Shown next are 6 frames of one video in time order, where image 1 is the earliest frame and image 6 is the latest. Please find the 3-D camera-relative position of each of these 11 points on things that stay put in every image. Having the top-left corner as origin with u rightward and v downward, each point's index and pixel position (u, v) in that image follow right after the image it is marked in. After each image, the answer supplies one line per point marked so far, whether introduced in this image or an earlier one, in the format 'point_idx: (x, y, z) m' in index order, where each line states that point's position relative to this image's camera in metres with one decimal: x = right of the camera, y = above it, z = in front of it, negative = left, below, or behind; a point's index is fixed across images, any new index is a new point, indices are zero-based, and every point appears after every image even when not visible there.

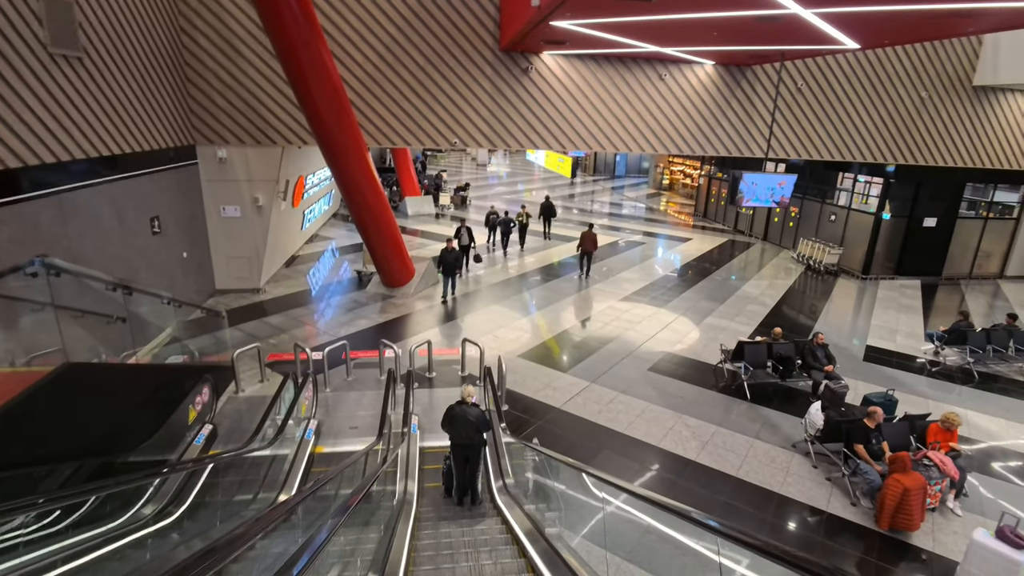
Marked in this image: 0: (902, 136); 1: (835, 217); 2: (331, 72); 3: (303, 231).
0: (+9.3, +3.6, +12.9) m
1: (+9.7, +2.1, +16.2) m
2: (-3.2, +3.8, +9.7) m
3: (-6.1, +1.7, +15.8) m
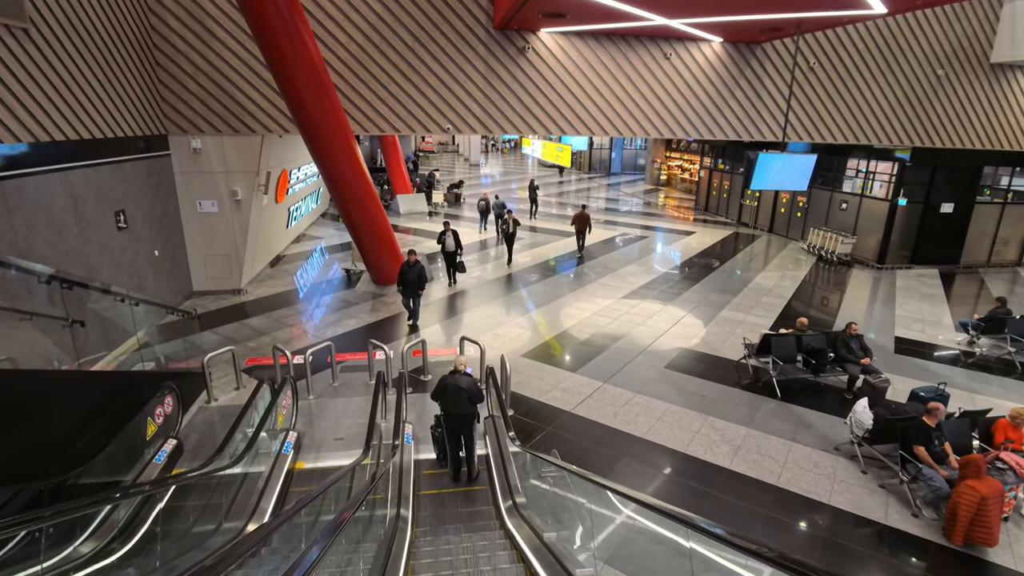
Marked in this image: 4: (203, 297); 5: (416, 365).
0: (+9.2, +3.9, +12.3) m
1: (+9.6, +2.4, +15.5) m
2: (-3.2, +3.8, +8.9) m
3: (-6.2, +1.6, +14.9) m
4: (-6.4, -0.2, +11.2) m
5: (-1.5, -1.2, +8.4) m
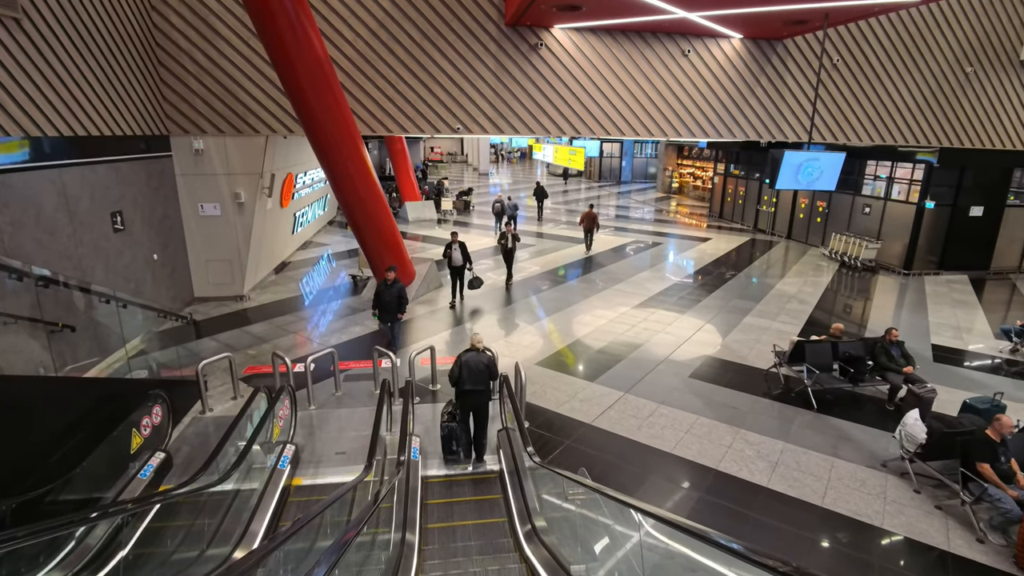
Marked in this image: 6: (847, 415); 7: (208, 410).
0: (+9.5, +3.8, +11.8) m
1: (+9.9, +2.2, +15.0) m
2: (-3.0, +3.7, +8.6) m
3: (-5.9, +1.4, +14.6) m
4: (-6.1, -0.3, +10.9) m
5: (-1.3, -1.3, +7.9) m
6: (+4.1, -1.6, +6.7) m
7: (-3.8, -1.5, +6.8) m
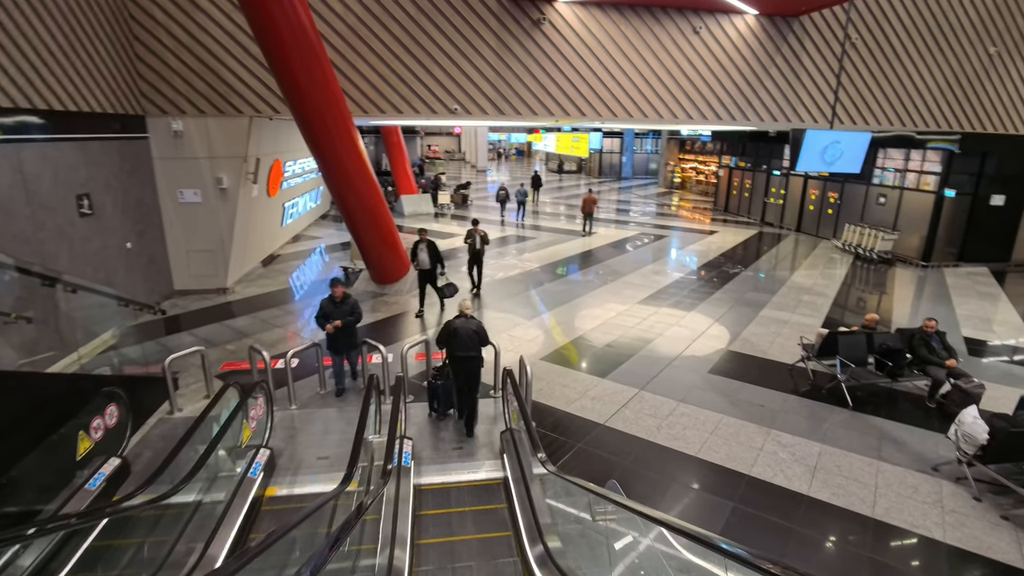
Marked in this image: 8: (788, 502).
0: (+9.5, +3.9, +11.2) m
1: (+9.9, +2.3, +14.4) m
2: (-3.0, +3.9, +7.9) m
3: (-5.9, +1.6, +13.9) m
4: (-6.1, -0.2, +10.2) m
5: (-1.3, -1.1, +7.3) m
6: (+4.2, -1.4, +6.0) m
7: (-3.8, -1.4, +6.2) m
8: (+2.3, -1.8, +4.6) m
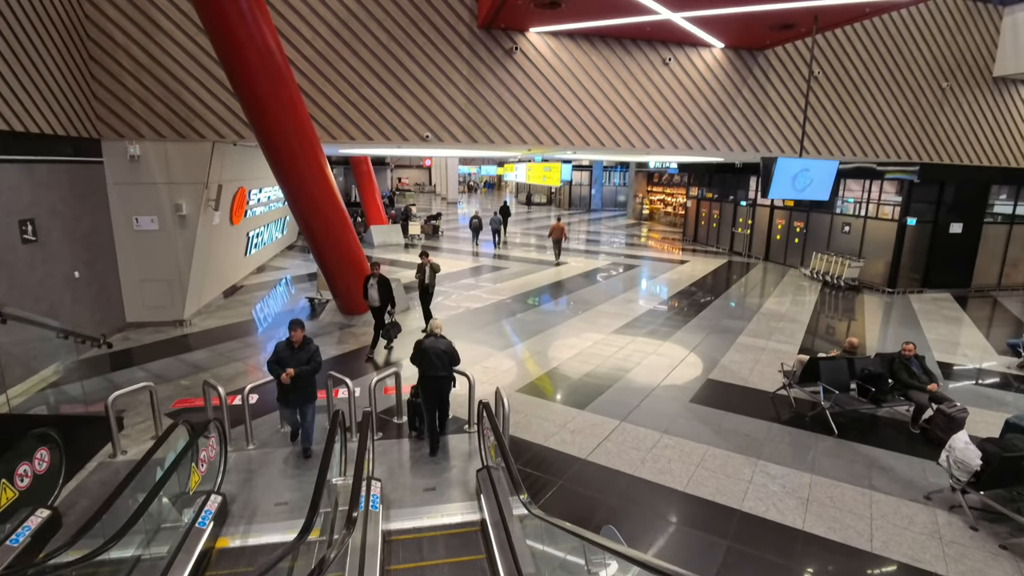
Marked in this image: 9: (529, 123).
0: (+8.9, +3.4, +11.6) m
1: (+9.2, +1.6, +14.8) m
2: (-3.4, +3.5, +7.7) m
3: (-6.5, +0.8, +13.4) m
4: (-6.6, -0.7, +9.6) m
5: (-1.6, -1.5, +6.9) m
6: (+3.9, -1.7, +5.9) m
7: (-4.0, -1.7, +5.6) m
8: (+2.1, -2.0, +4.3) m
9: (+0.3, +3.0, +10.0) m
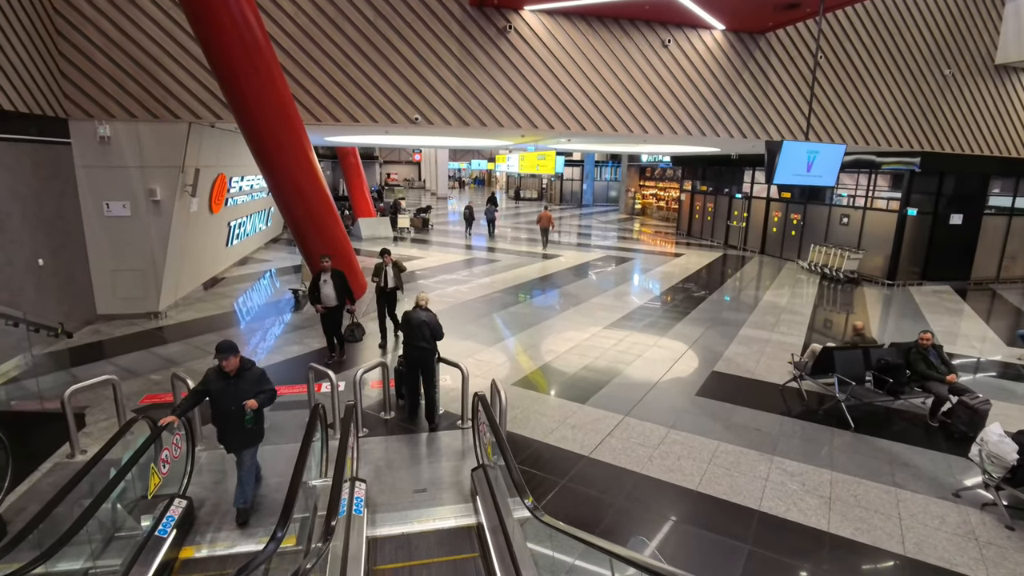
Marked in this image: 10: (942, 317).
0: (+8.7, +3.6, +11.3) m
1: (+9.0, +1.8, +14.5) m
2: (-3.5, +3.6, +7.2) m
3: (-6.7, +0.9, +12.9) m
4: (-6.7, -0.6, +9.1) m
5: (-1.6, -1.3, +6.5) m
6: (+3.9, -1.5, +5.6) m
7: (-4.1, -1.6, +5.2) m
8: (+2.1, -1.8, +3.9) m
9: (+0.2, +3.2, +9.5) m
10: (+8.7, -0.6, +11.0) m
